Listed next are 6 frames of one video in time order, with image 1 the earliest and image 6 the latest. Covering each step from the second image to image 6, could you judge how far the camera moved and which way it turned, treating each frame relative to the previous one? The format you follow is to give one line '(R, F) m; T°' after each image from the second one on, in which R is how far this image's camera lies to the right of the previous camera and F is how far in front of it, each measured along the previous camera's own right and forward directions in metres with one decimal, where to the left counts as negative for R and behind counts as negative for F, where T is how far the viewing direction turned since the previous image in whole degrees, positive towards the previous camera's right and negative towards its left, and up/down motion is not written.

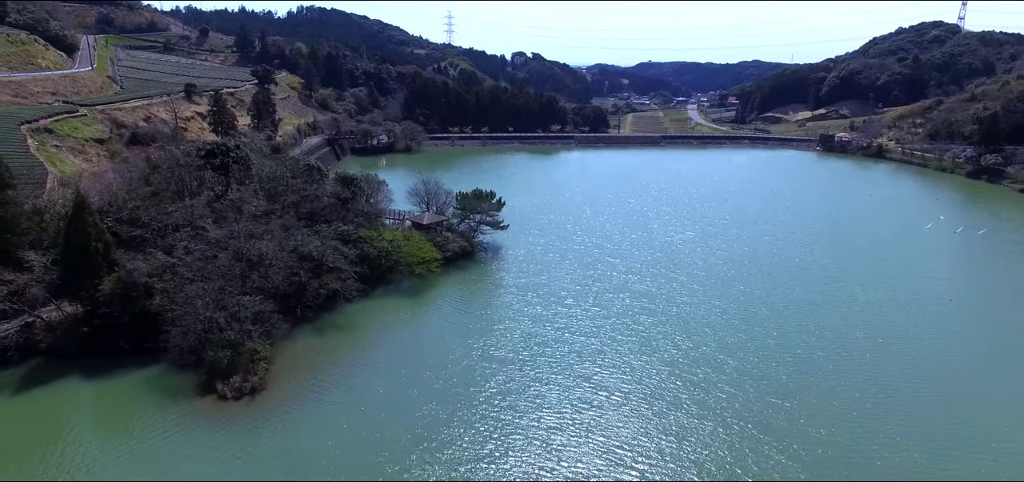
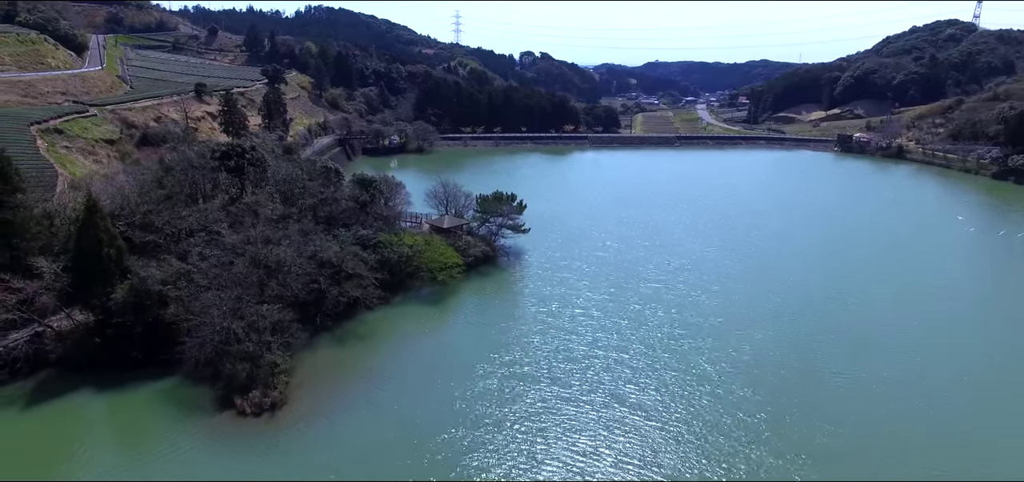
(-0.6, +0.7) m; 0°
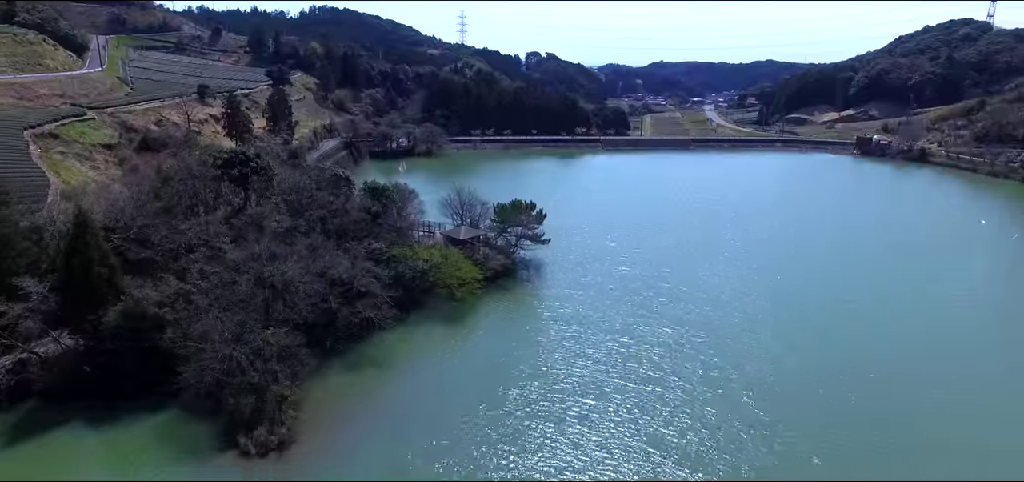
(-0.5, +1.3) m; 0°
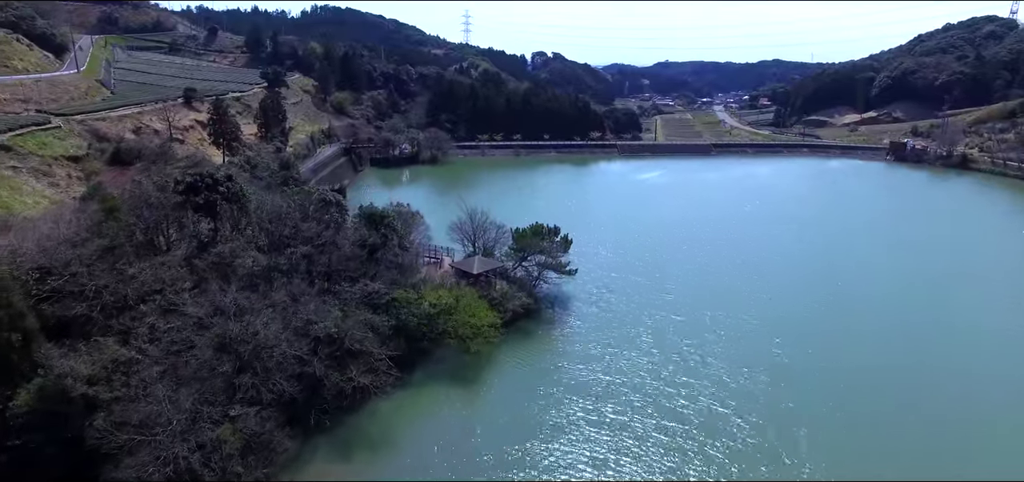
(-0.5, +3.1) m; 0°
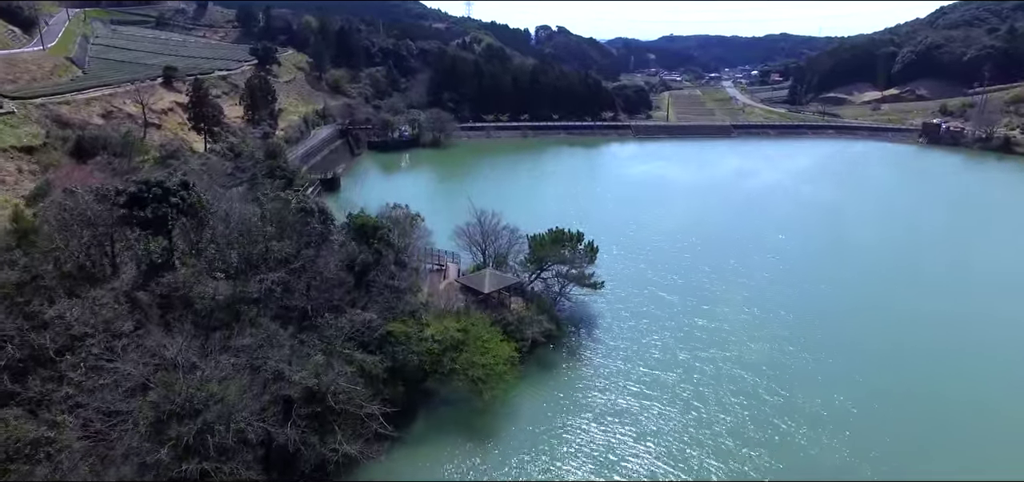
(-0.4, +2.7) m; 0°
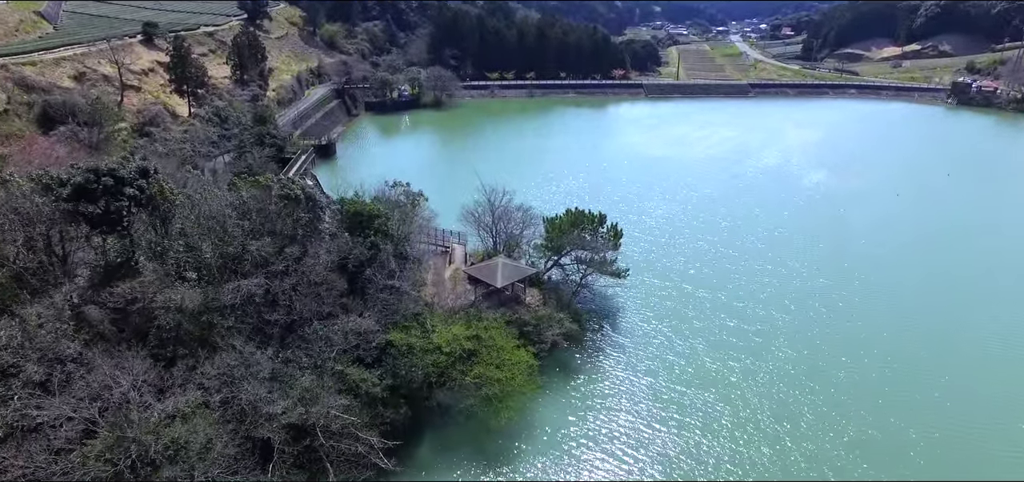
(-0.3, +1.8) m; 0°
